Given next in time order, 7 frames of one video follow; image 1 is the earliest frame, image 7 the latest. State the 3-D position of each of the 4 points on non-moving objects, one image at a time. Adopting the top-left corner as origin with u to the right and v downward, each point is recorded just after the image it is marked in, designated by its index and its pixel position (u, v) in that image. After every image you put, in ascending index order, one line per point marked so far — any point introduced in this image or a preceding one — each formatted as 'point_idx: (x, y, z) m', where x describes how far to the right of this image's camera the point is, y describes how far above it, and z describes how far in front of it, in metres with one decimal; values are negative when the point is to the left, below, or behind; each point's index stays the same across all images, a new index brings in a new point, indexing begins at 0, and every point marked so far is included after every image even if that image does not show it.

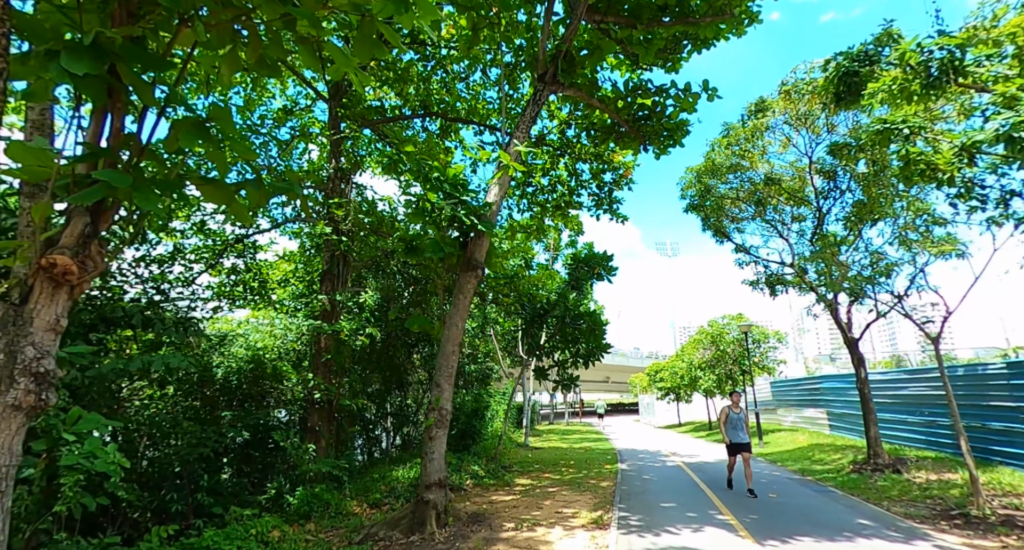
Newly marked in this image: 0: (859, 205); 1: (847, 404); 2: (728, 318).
0: (+5.5, +1.1, +7.1) m
1: (+8.9, -3.4, +11.9) m
2: (+8.8, -1.7, +18.0) m
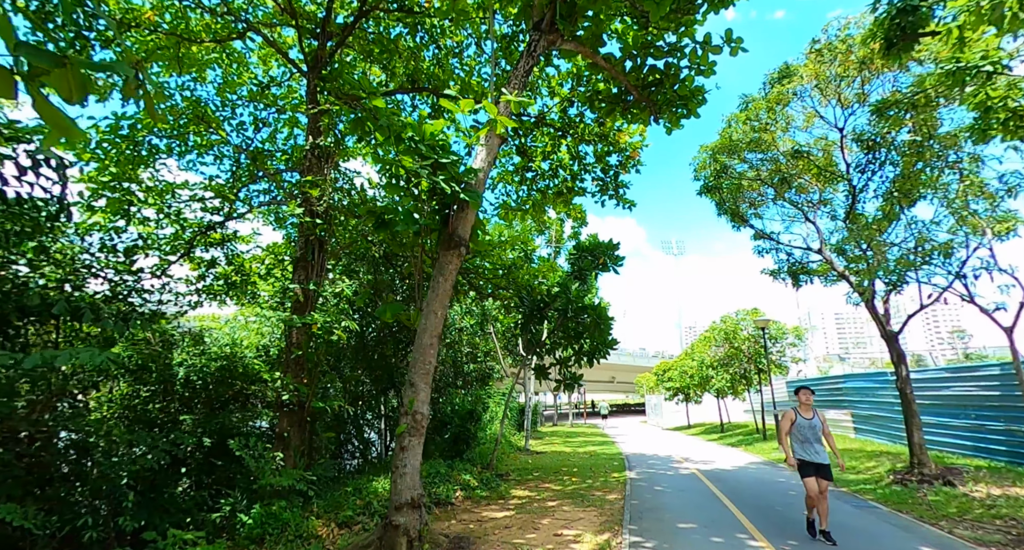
0: (+5.4, +1.4, +6.2) m
1: (+8.9, -3.2, +11.0) m
2: (+8.9, -1.4, +17.1) m
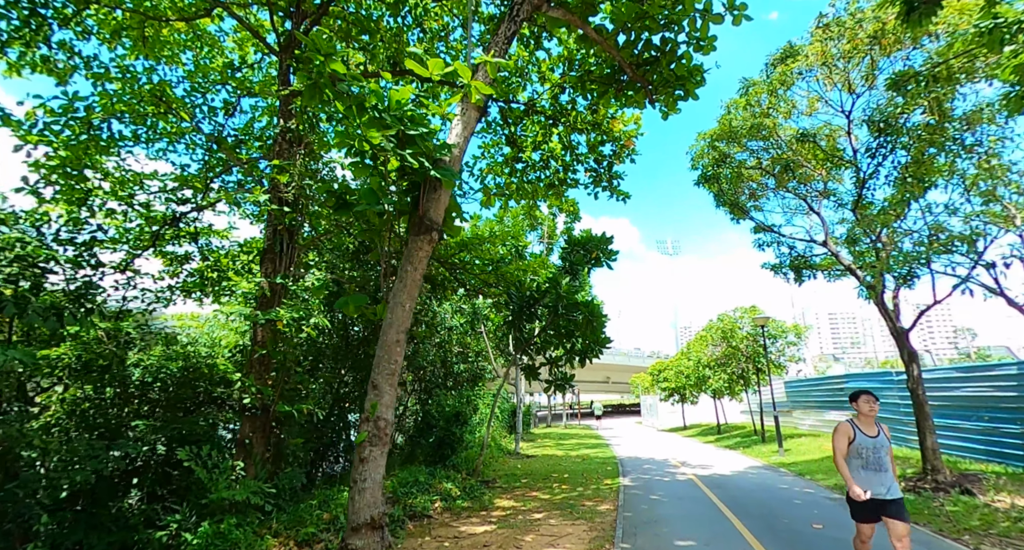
0: (+5.2, +1.5, +5.8) m
1: (+8.6, -3.1, +10.6) m
2: (+8.5, -1.3, +16.7) m
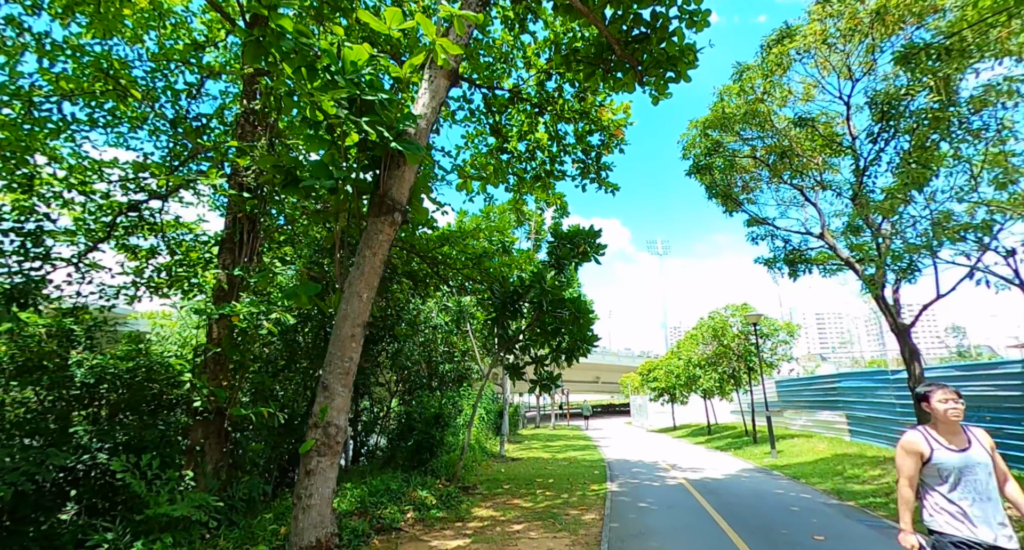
0: (+4.9, +1.6, +5.5) m
1: (+8.3, -3.0, +10.3) m
2: (+8.1, -1.3, +16.5) m
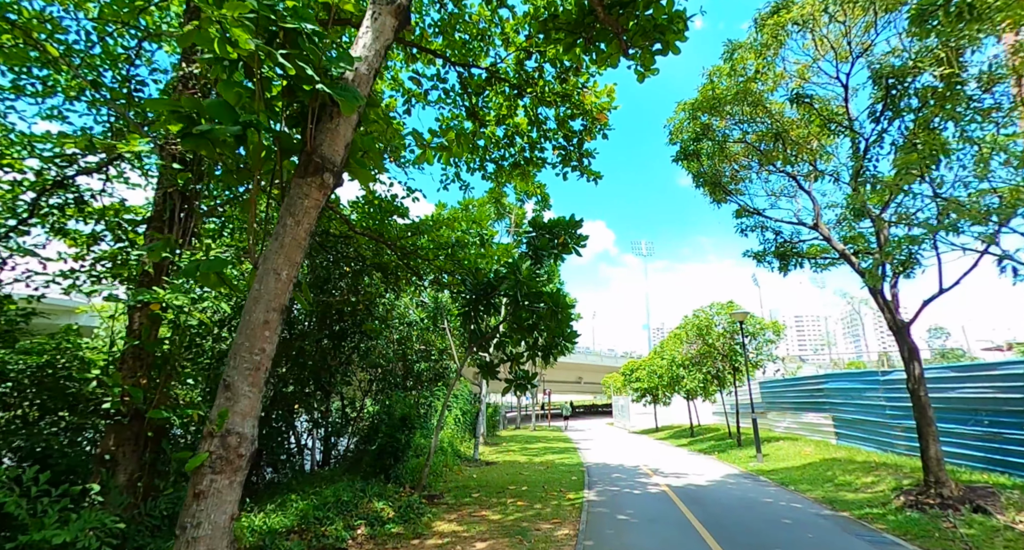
0: (+4.6, +1.6, +5.0) m
1: (+7.7, -2.9, +10.0) m
2: (+7.3, -1.2, +16.1) m
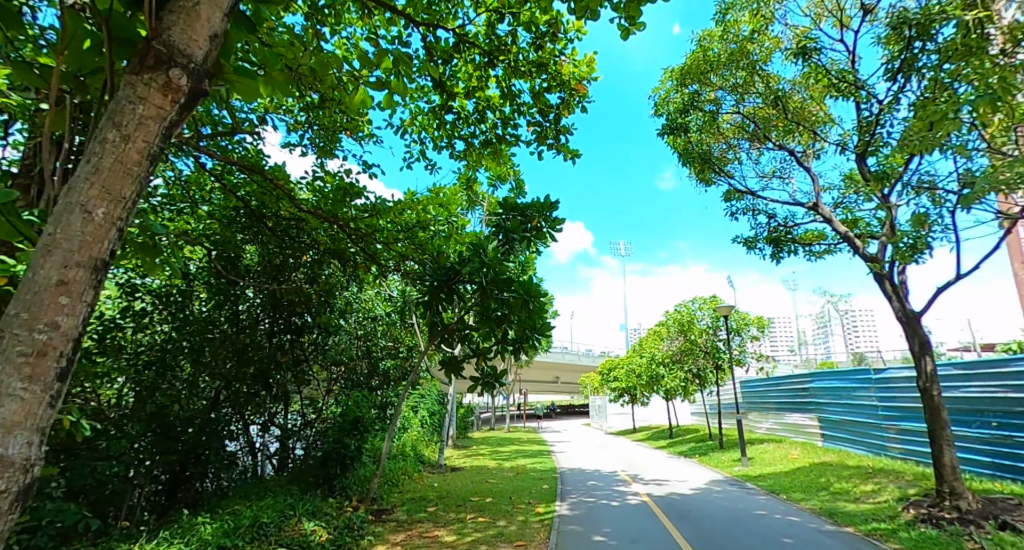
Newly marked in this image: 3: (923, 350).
0: (+4.2, +1.8, +4.4) m
1: (+7.1, -2.8, +9.5) m
2: (+6.4, -1.1, +15.6) m
3: (+4.6, -0.8, +5.0) m
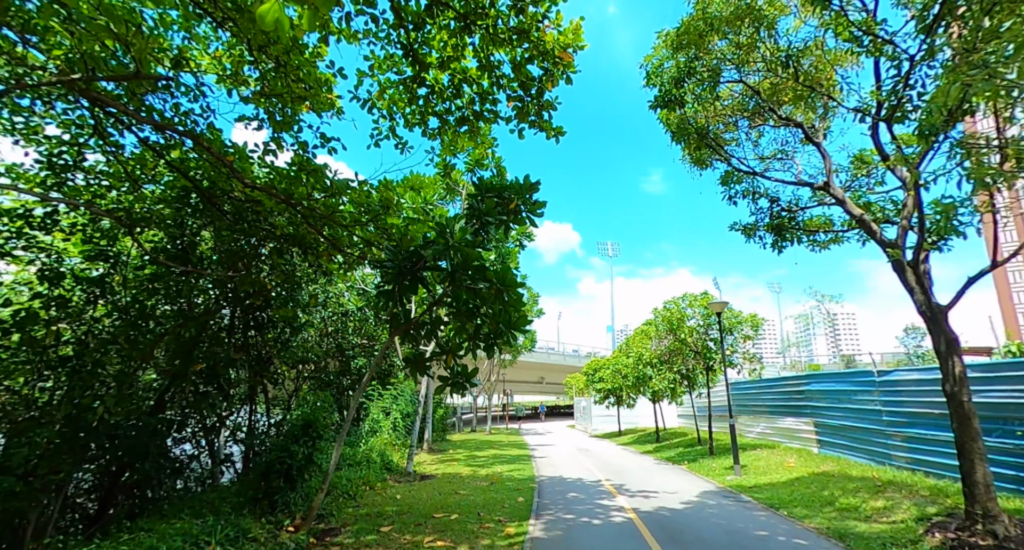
0: (+3.9, +1.9, +3.8) m
1: (+6.6, -2.7, +8.9) m
2: (+5.8, -1.0, +15.0) m
3: (+4.3, -0.7, +4.4) m
